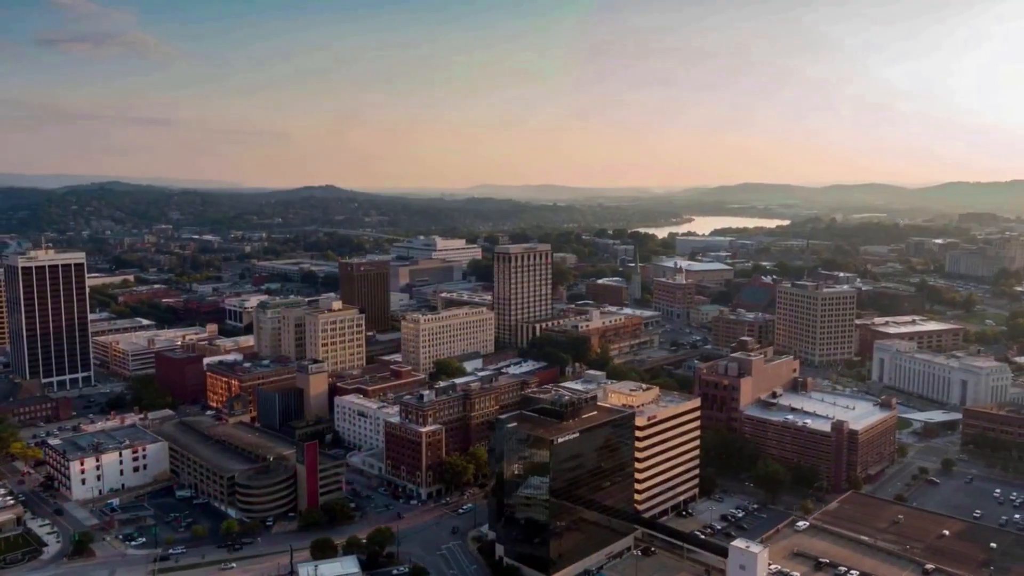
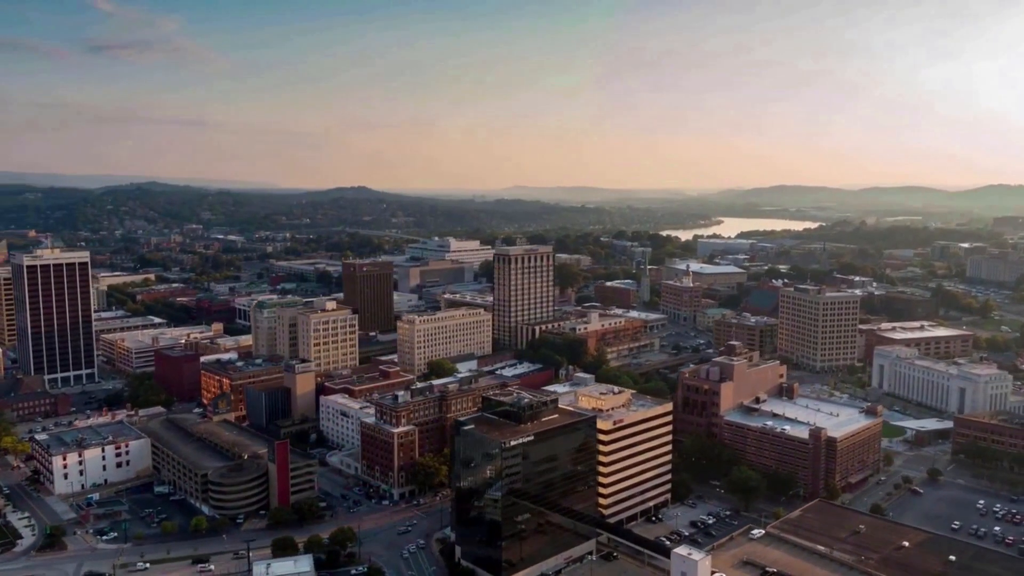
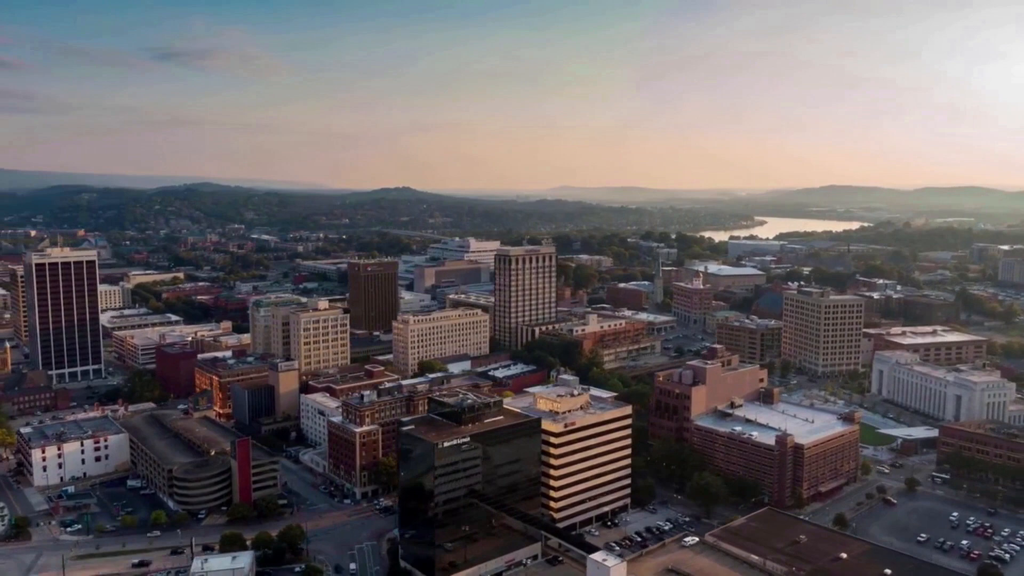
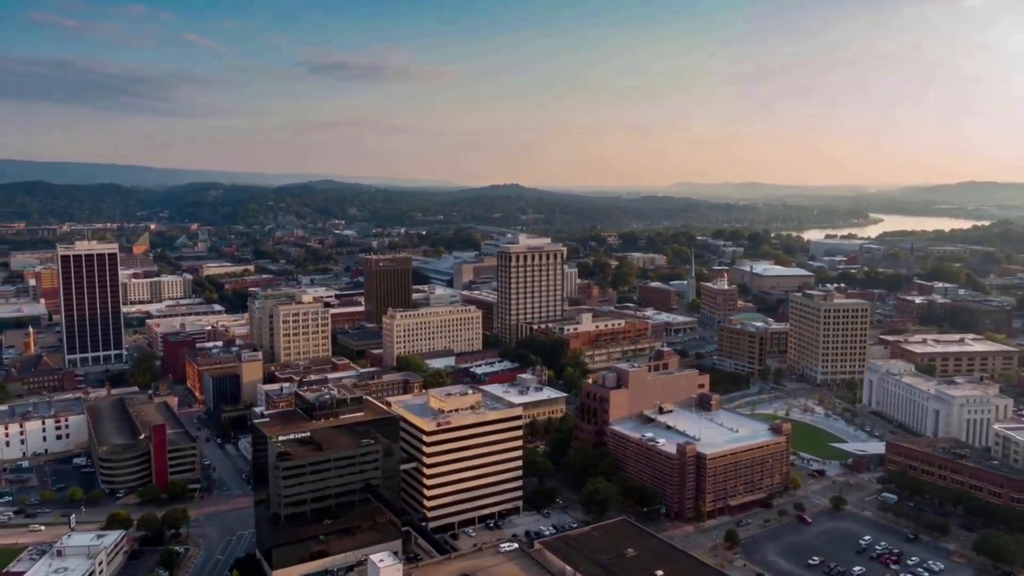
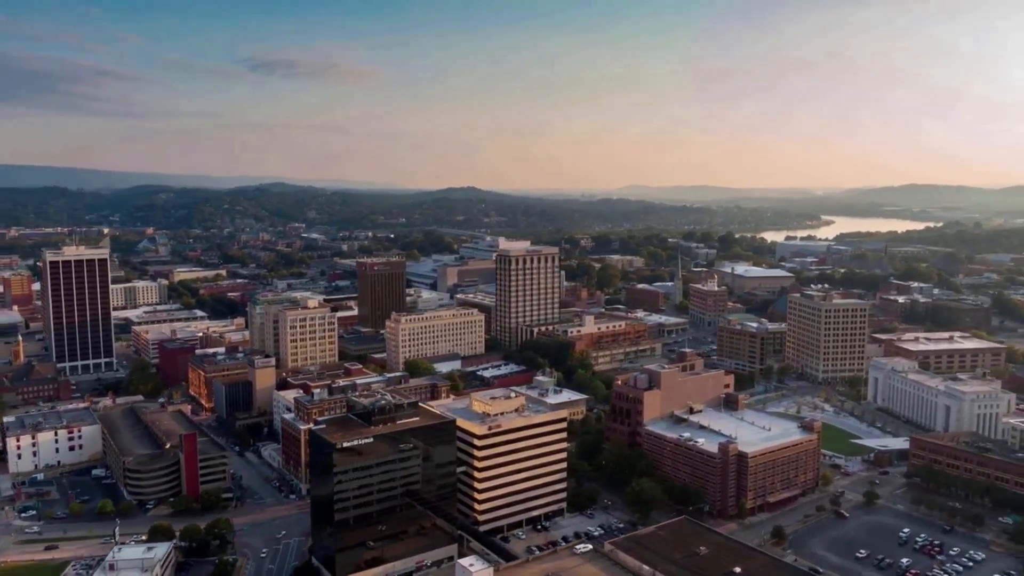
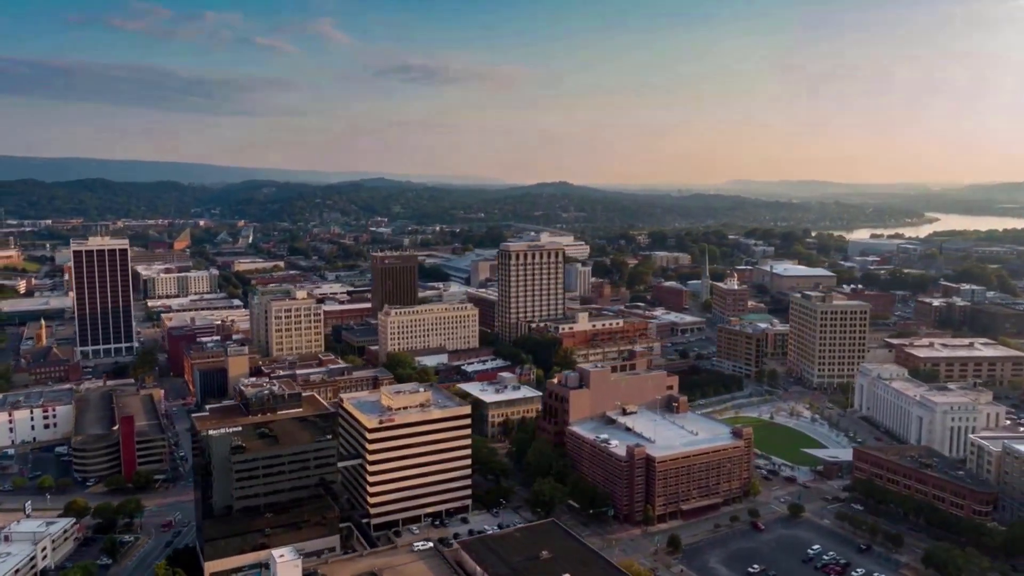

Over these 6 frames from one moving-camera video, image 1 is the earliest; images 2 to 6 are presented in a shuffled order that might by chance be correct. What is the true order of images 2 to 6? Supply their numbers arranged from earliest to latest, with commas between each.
2, 3, 5, 4, 6
